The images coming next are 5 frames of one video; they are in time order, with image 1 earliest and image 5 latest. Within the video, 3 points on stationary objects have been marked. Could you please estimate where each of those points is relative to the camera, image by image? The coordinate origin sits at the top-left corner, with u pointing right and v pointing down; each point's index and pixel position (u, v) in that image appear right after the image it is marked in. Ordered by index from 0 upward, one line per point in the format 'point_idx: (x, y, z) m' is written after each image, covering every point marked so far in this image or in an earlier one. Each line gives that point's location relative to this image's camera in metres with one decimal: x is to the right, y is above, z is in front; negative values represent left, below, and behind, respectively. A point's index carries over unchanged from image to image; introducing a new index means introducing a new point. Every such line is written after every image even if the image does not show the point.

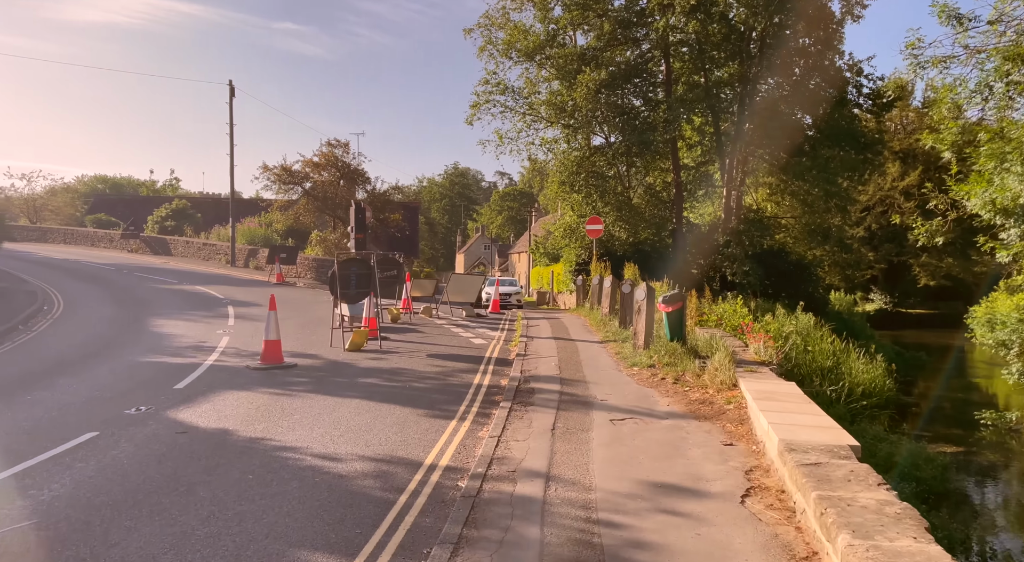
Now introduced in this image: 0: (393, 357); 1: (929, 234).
0: (-1.7, -1.1, +9.9) m
1: (+10.3, +1.2, +17.7) m
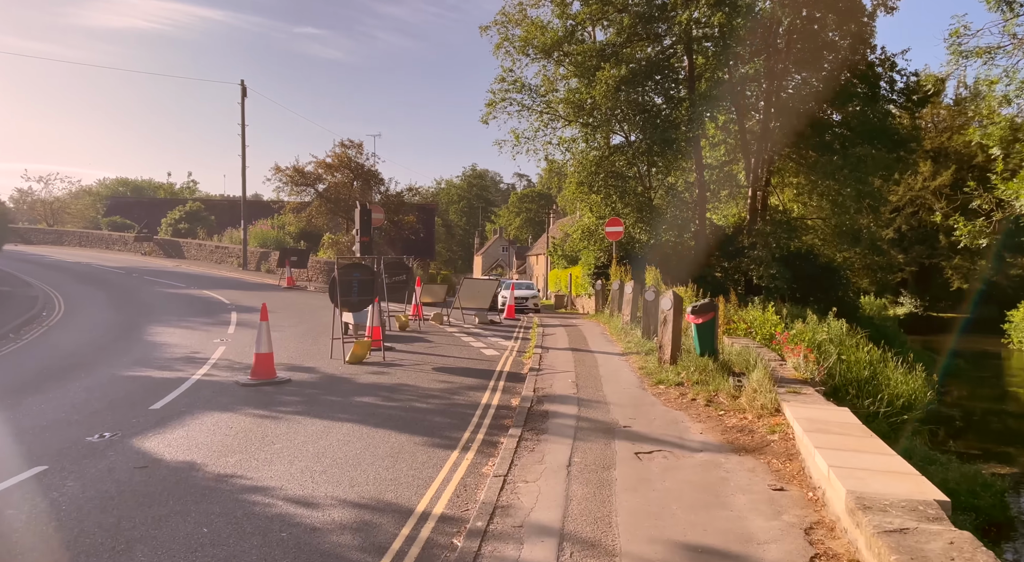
0: (-1.5, -1.2, +9.1) m
1: (+10.7, +1.0, +16.6) m
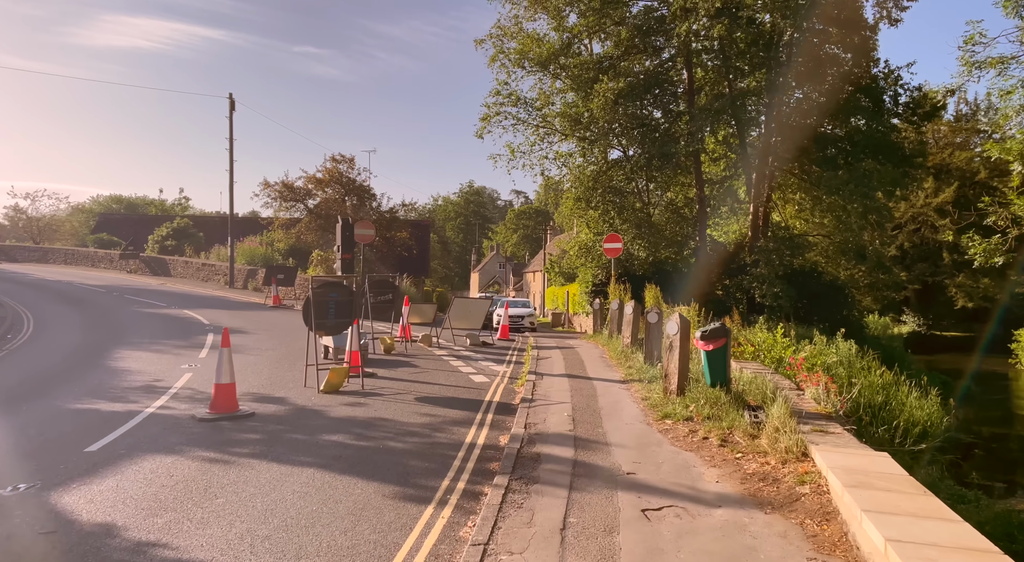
0: (-1.6, -1.4, +8.3) m
1: (+10.6, +0.6, +15.8) m
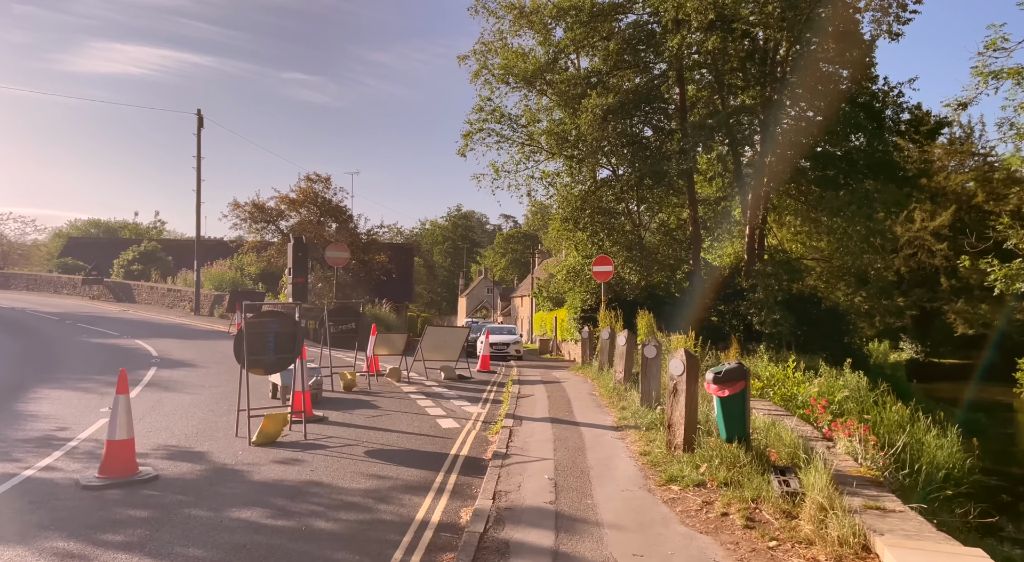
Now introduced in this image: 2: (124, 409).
0: (-1.9, -1.7, +6.8) m
1: (+10.2, +0.1, +14.6) m
2: (-3.3, -1.1, +6.1) m
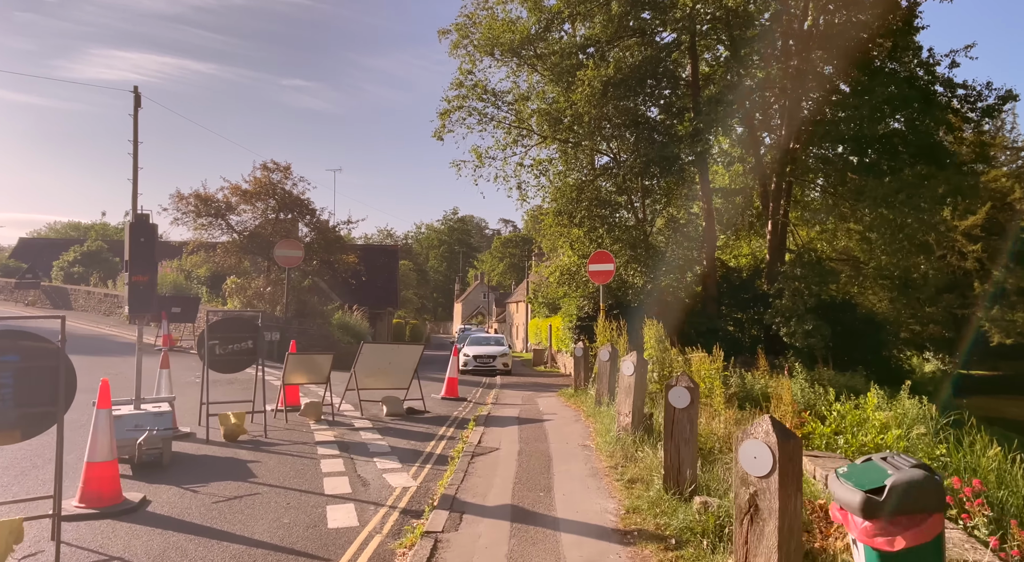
0: (-2.3, -1.7, +3.3) m
1: (+9.7, 0.0, +11.1) m
2: (-3.8, -1.0, +2.7) m
